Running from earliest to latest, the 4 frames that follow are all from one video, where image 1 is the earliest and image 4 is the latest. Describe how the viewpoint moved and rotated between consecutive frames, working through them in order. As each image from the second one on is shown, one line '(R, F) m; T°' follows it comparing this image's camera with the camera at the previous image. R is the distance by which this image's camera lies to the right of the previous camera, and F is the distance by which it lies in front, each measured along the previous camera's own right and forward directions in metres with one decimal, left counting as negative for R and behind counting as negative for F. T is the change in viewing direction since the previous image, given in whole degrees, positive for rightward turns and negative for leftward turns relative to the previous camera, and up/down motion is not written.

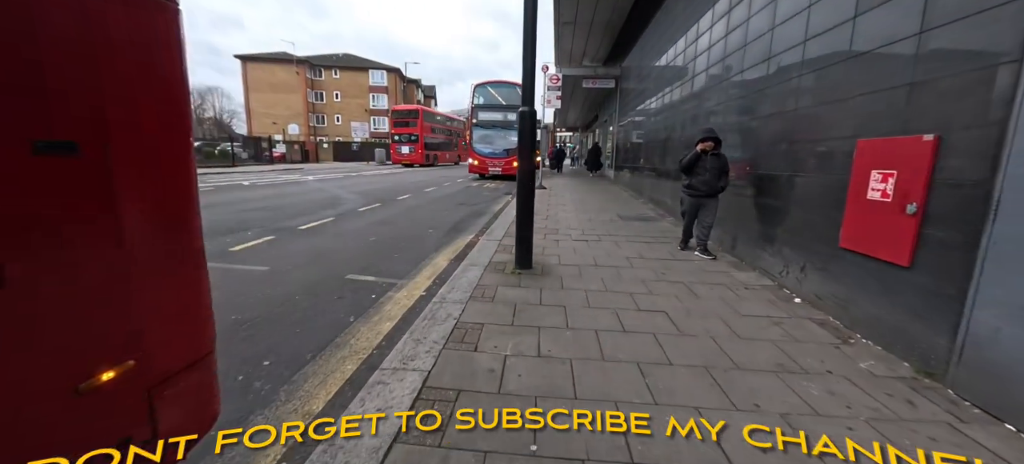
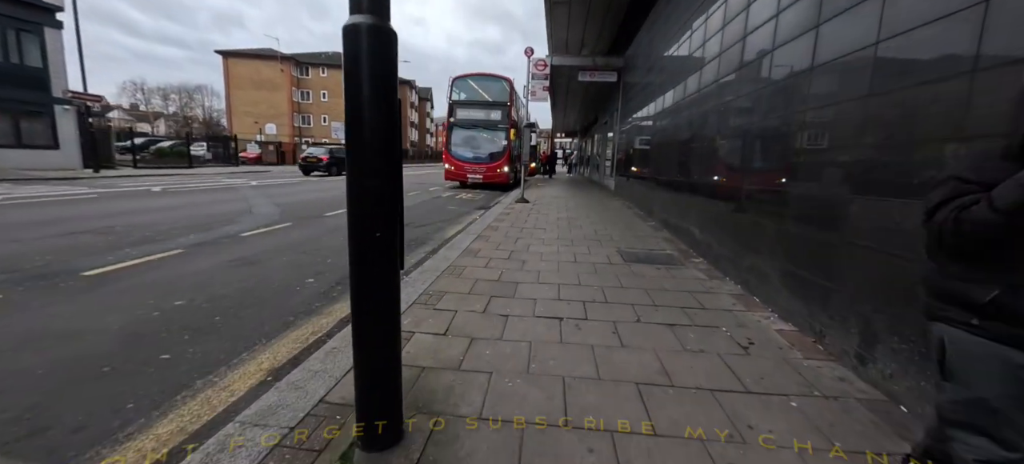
(+0.7, +2.6) m; 0°
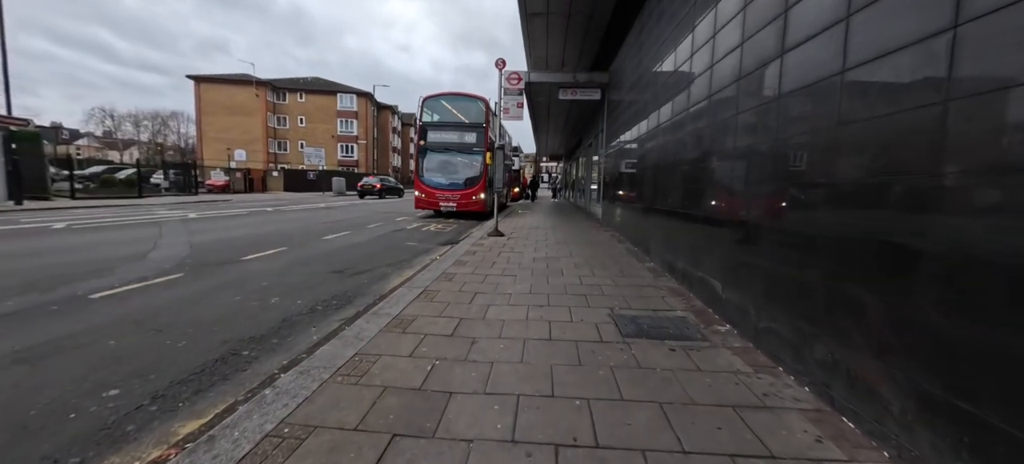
(+0.4, +1.4) m; +2°
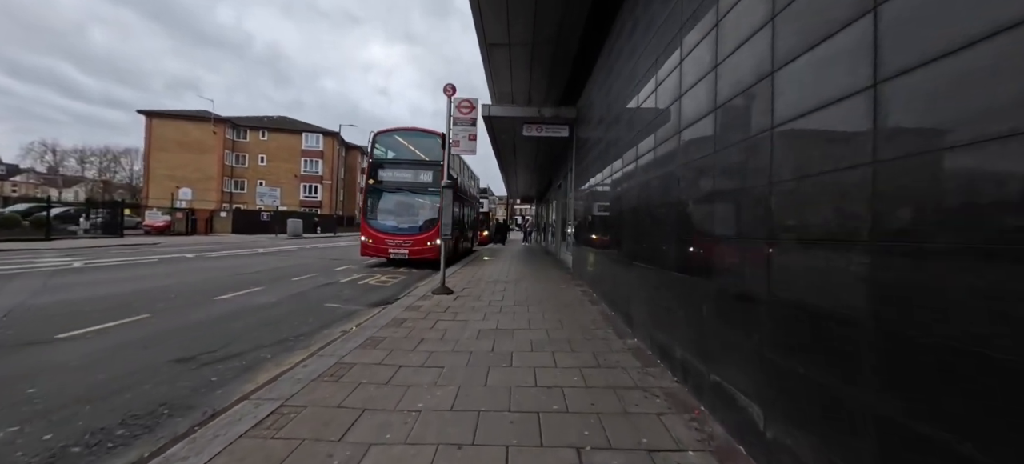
(+0.5, +1.5) m; +4°
